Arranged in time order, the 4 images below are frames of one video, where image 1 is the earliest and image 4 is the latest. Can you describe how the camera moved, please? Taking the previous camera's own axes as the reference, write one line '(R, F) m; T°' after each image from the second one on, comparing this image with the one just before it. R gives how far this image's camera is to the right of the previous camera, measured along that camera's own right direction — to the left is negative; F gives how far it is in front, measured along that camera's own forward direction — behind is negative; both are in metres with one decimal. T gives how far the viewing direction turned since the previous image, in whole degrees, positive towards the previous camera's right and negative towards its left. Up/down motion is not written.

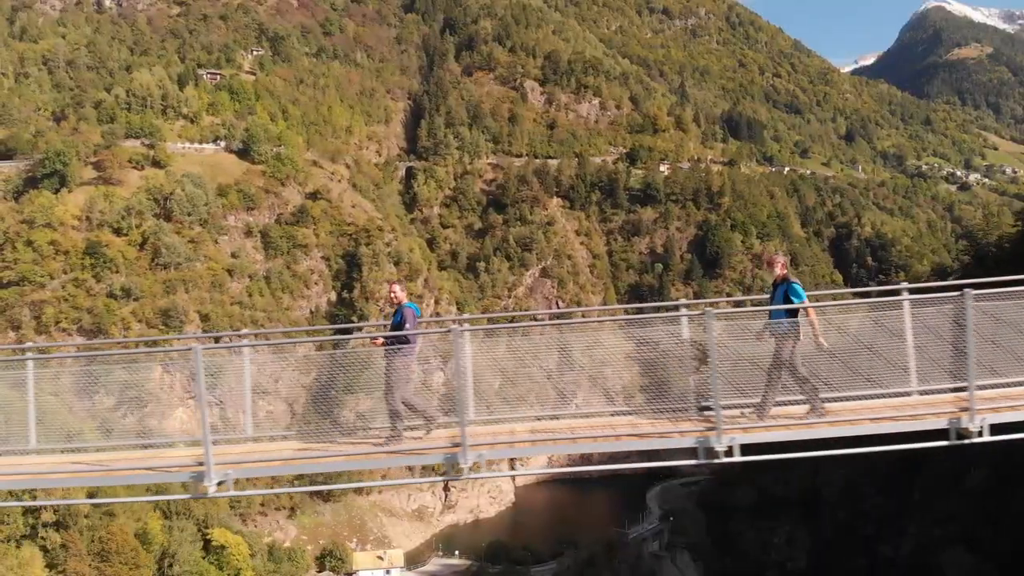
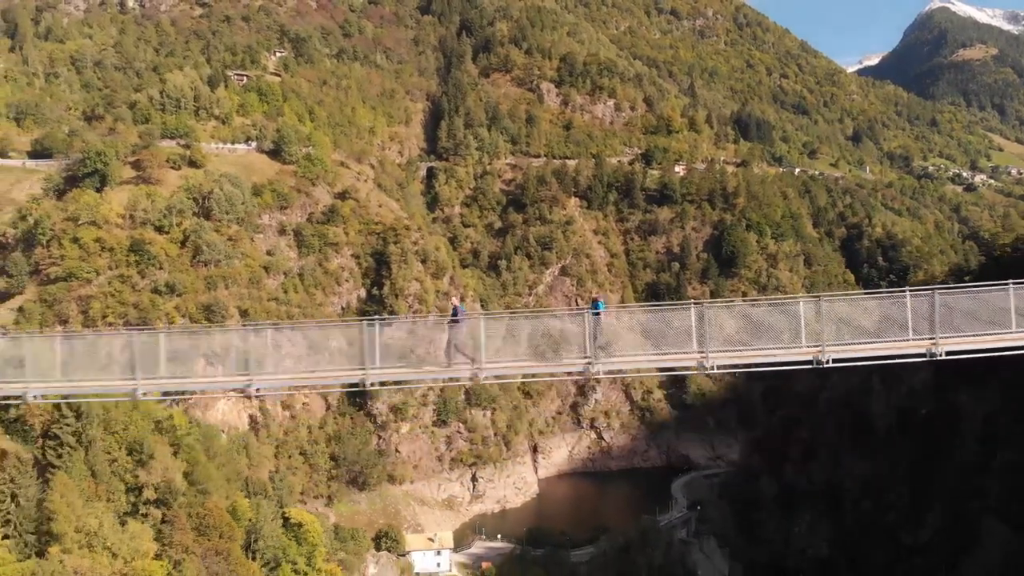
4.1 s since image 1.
(-1.2, -0.9) m; 0°
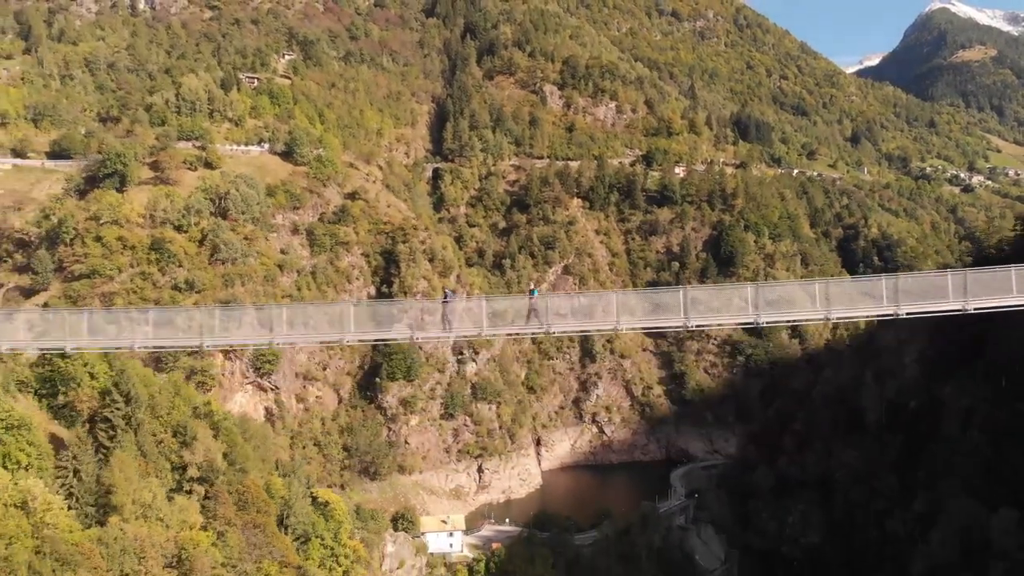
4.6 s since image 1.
(-0.3, -1.1) m; 0°
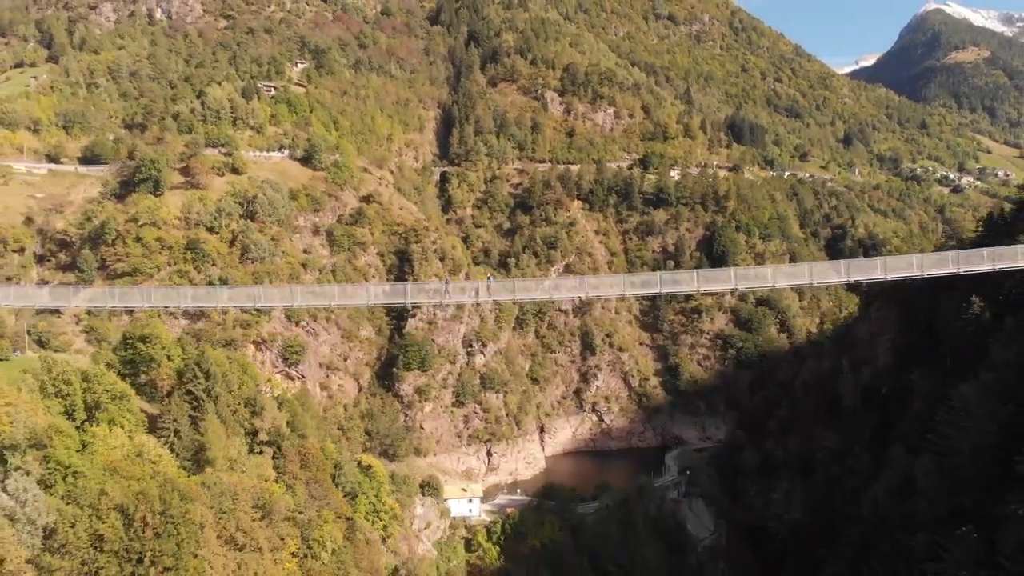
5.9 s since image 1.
(-0.5, -2.4) m; 0°
